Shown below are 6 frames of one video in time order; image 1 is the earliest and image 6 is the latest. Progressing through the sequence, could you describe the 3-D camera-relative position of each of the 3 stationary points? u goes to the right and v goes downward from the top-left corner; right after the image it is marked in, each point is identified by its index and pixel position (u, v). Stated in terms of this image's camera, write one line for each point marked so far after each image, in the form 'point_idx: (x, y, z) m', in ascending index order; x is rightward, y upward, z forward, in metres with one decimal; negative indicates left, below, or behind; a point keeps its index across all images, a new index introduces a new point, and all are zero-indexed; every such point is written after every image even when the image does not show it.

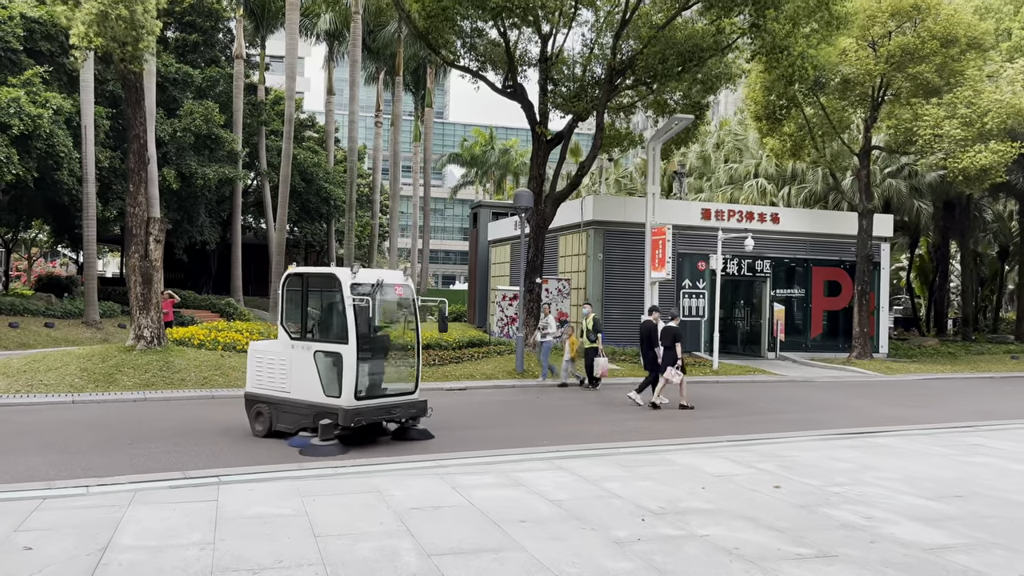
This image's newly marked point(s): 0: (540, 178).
0: (+0.7, +2.7, +19.6) m
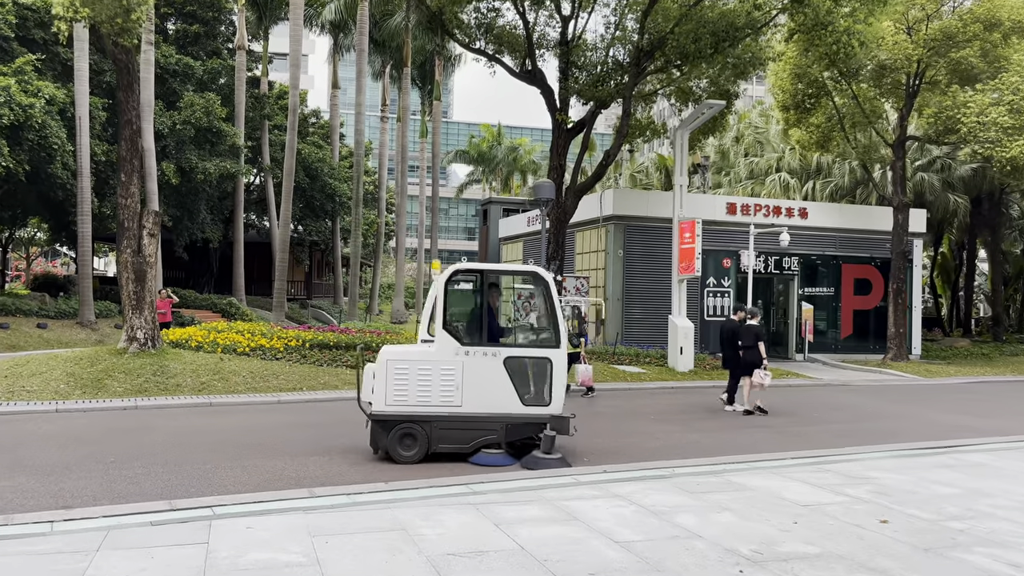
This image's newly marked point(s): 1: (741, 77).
0: (+1.1, +2.7, +18.4) m
1: (+5.6, +5.1, +19.4) m
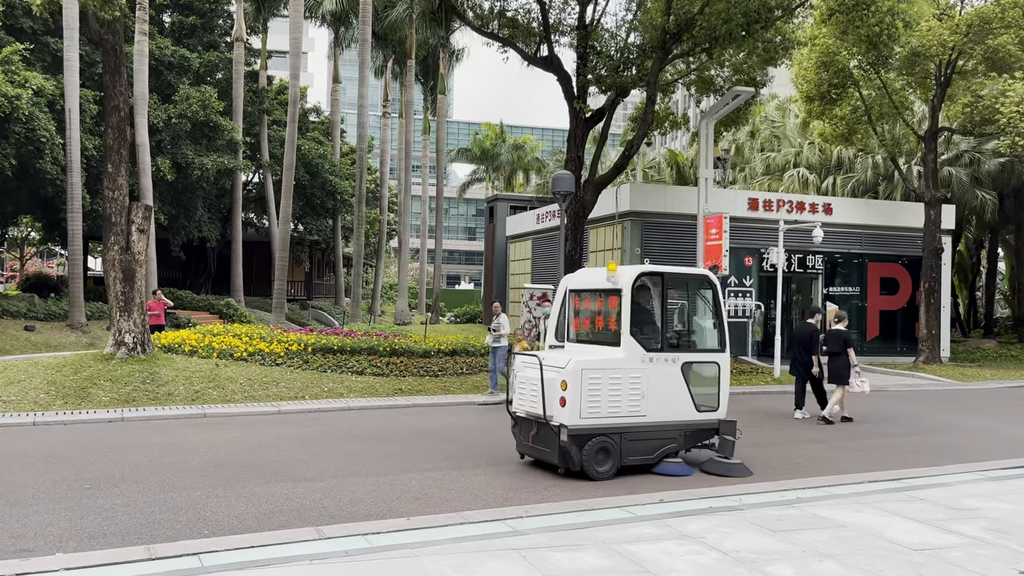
0: (+1.4, +2.7, +17.2) m
1: (+5.9, +5.1, +18.3) m
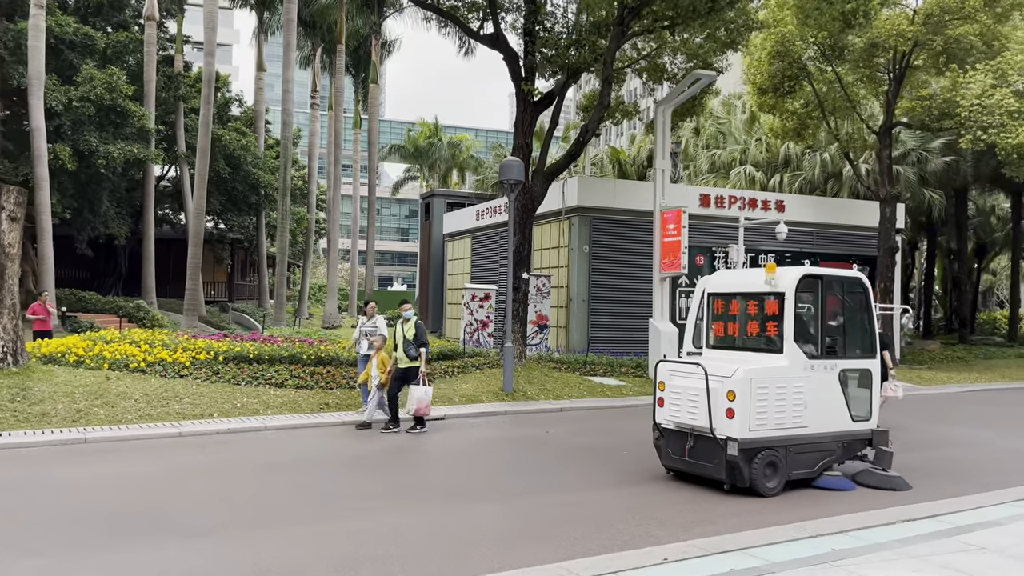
0: (+0.3, +2.7, +15.7) m
1: (+4.6, +5.1, +17.2) m
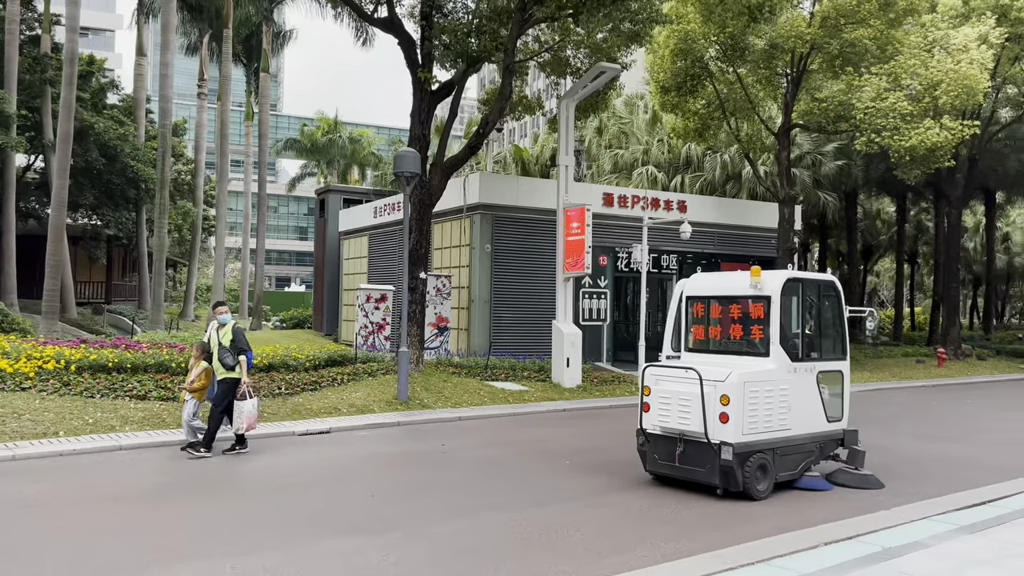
0: (-1.6, +2.7, +14.8) m
1: (+2.5, +5.1, +16.7) m
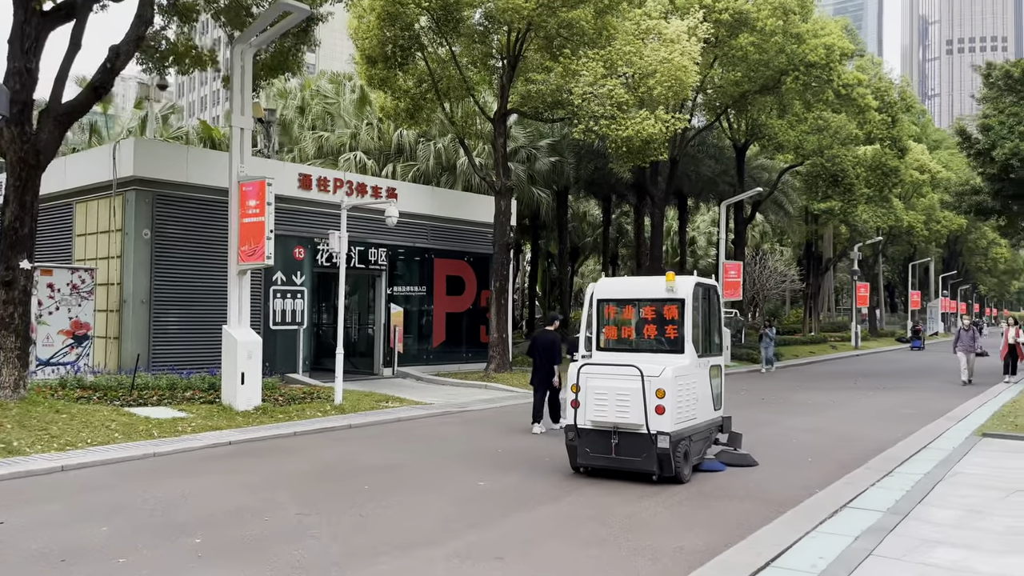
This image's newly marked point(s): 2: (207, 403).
0: (-6.4, +2.8, +10.7) m
1: (-3.2, +5.2, +13.9) m
2: (-4.7, -1.8, +12.2) m
